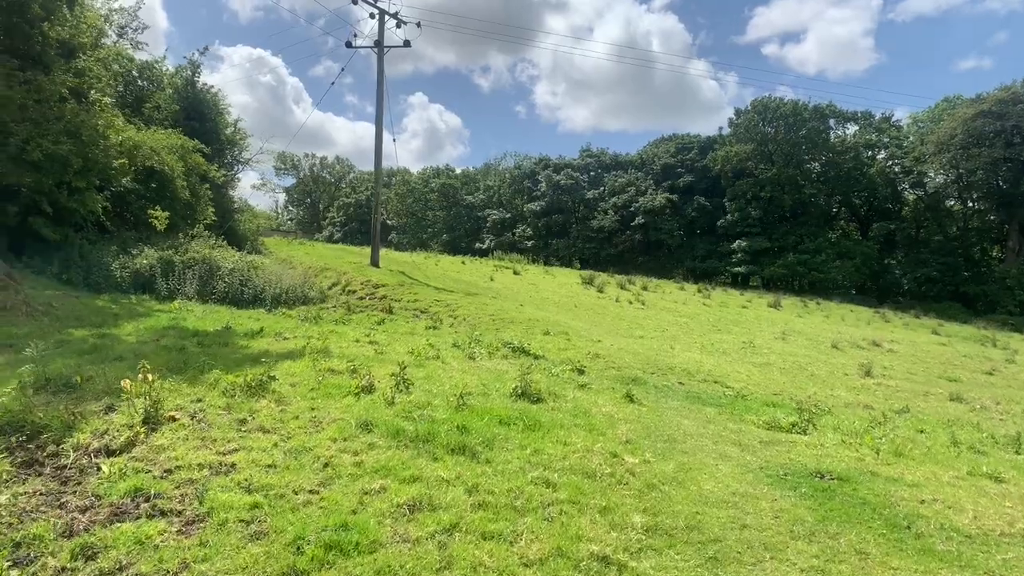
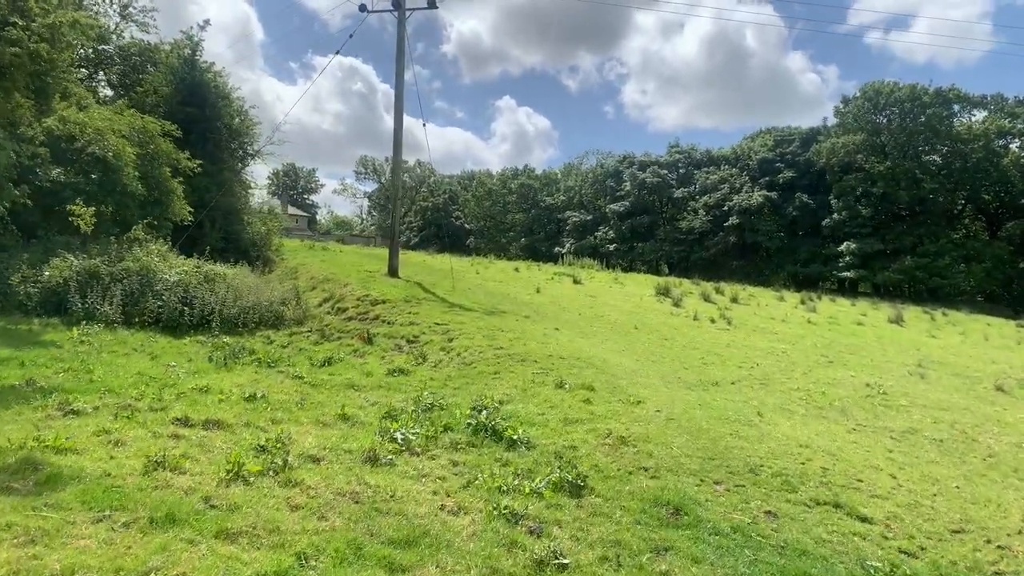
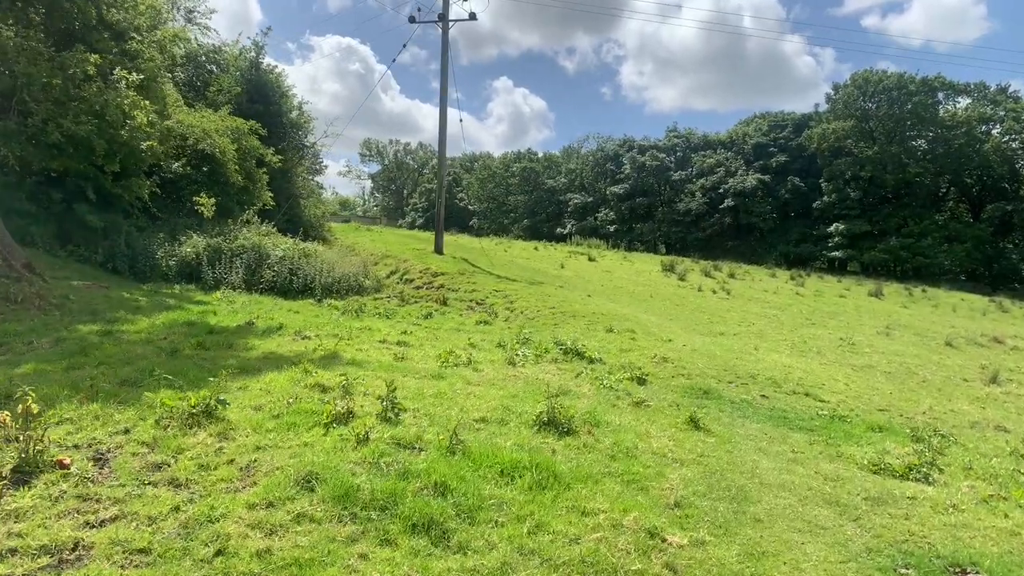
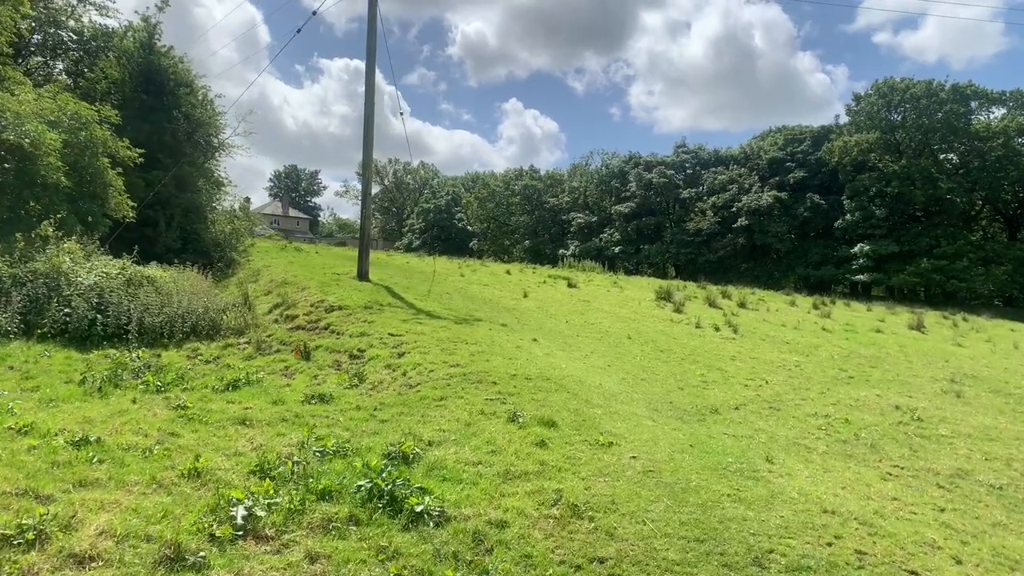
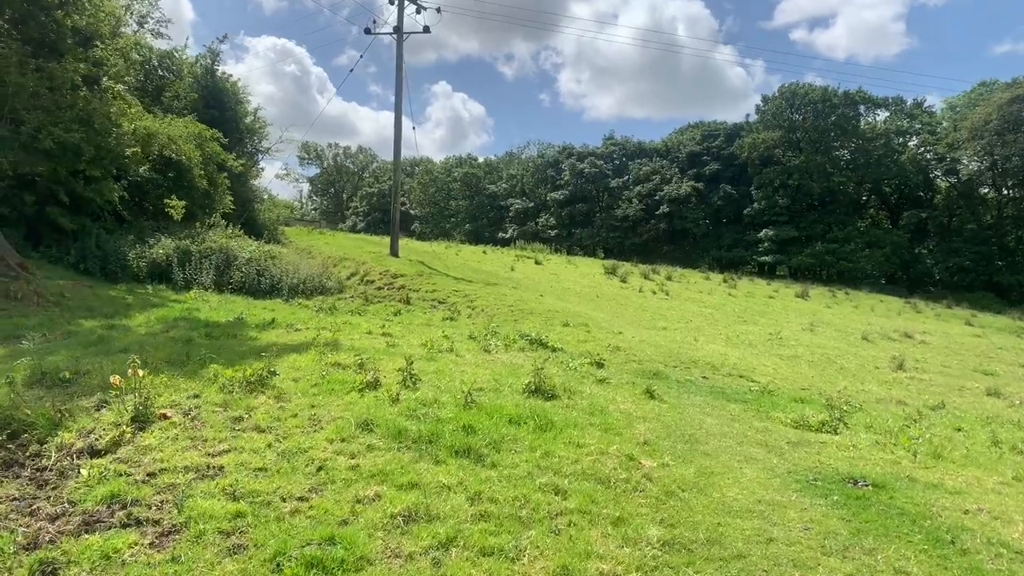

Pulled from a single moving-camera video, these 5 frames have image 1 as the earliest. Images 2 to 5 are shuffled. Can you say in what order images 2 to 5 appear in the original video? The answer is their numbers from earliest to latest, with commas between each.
5, 3, 2, 4
